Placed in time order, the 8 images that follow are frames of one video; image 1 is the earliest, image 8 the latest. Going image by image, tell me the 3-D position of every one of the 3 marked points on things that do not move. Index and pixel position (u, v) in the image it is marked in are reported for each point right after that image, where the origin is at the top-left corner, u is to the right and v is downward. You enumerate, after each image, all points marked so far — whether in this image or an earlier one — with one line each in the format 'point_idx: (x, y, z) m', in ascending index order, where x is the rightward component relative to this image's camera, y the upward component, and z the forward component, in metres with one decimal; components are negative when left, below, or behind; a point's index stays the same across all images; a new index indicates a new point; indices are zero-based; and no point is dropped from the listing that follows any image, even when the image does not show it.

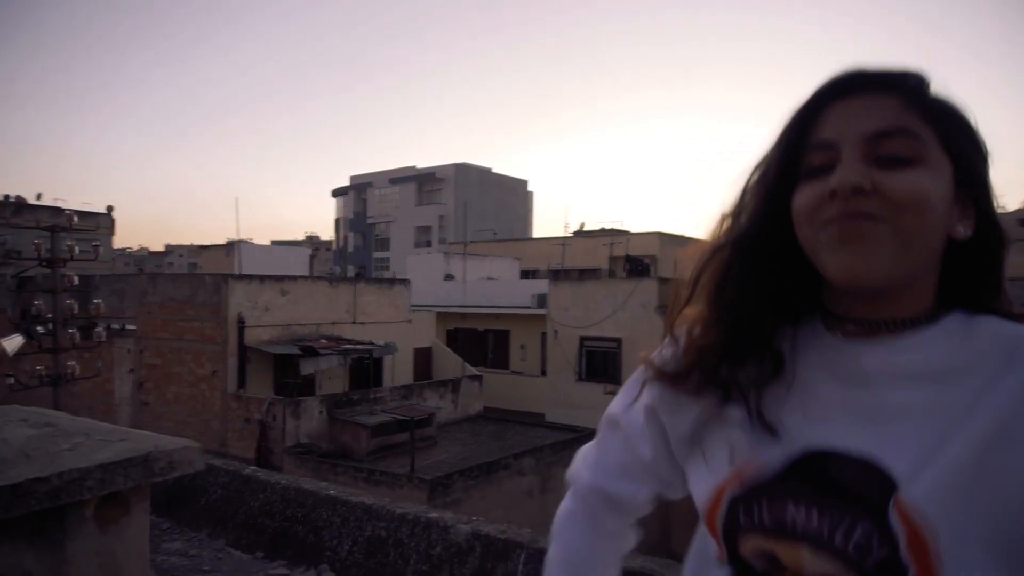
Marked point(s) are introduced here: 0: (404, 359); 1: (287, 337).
0: (-2.7, -1.8, +17.6) m
1: (-4.5, -1.0, +14.4) m
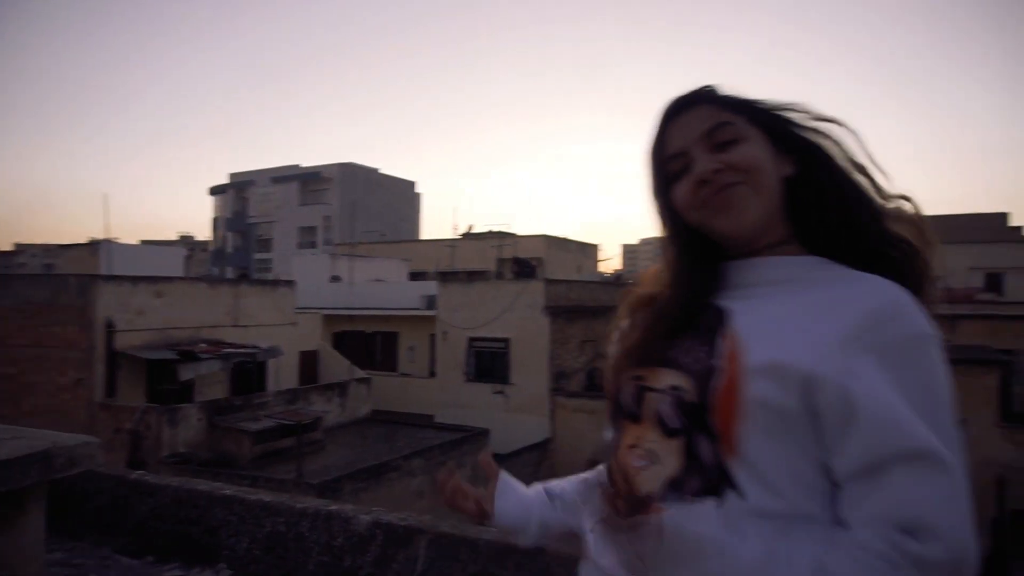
0: (-5.4, -1.8, +17.2) m
1: (-6.7, -1.0, +13.6) m
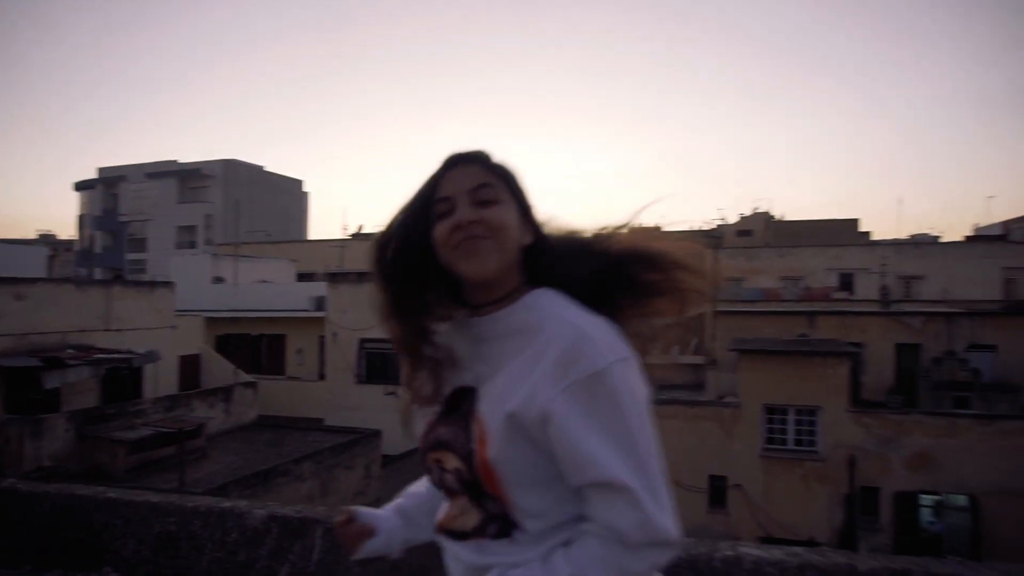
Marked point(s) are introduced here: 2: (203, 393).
0: (-7.9, -1.8, +16.3) m
1: (-8.7, -1.1, +12.7) m
2: (-6.2, -2.1, +14.3) m
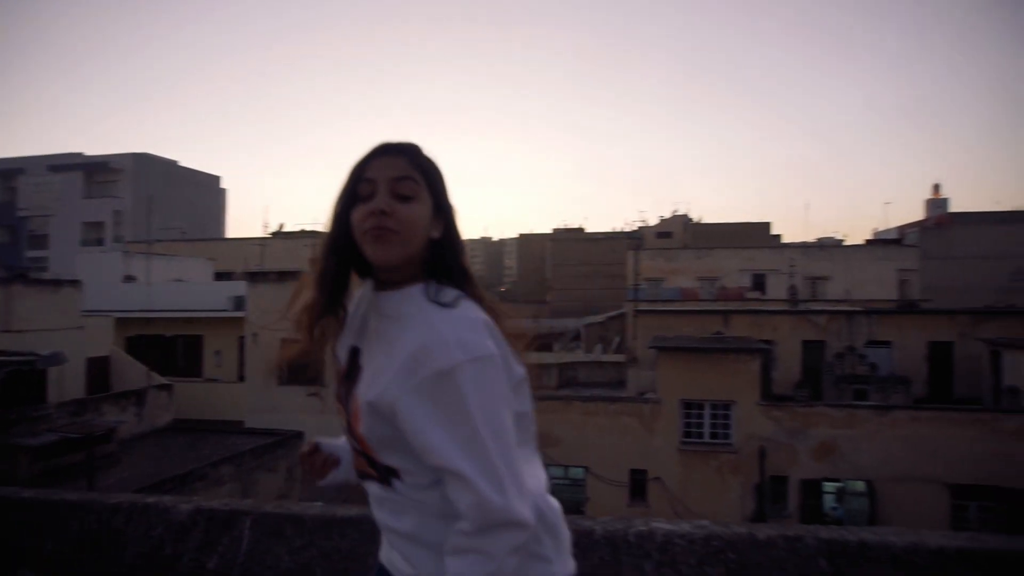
0: (-9.6, -1.8, +15.5) m
1: (-10.0, -1.0, +11.8) m
2: (-7.7, -2.1, +13.7) m
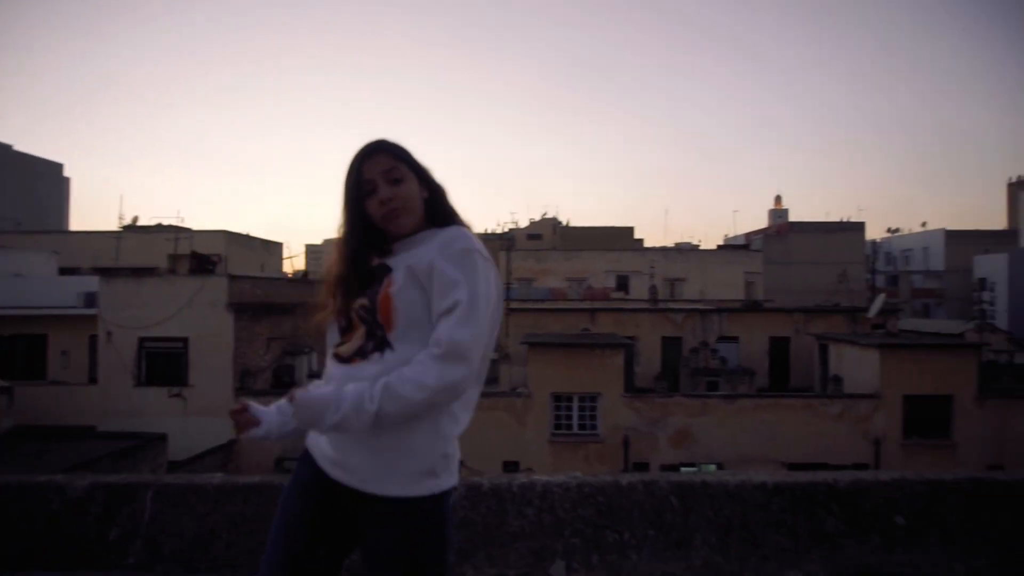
0: (-12.1, -1.7, +13.9) m
1: (-11.9, -0.9, +10.2) m
2: (-10.0, -2.0, +12.4) m
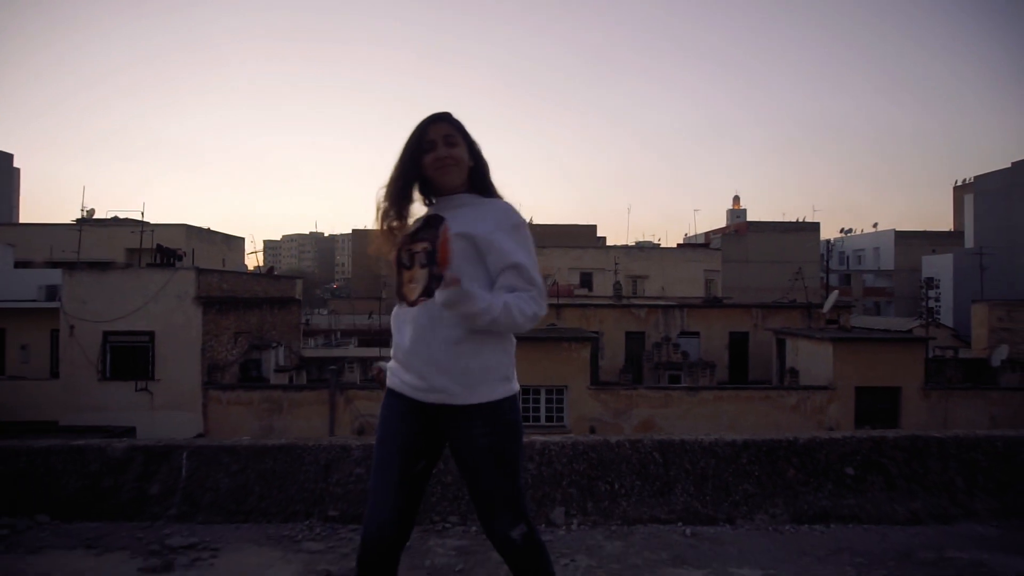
0: (-12.7, -1.5, +13.6) m
1: (-12.2, -0.7, +9.9) m
2: (-10.4, -1.8, +12.3) m
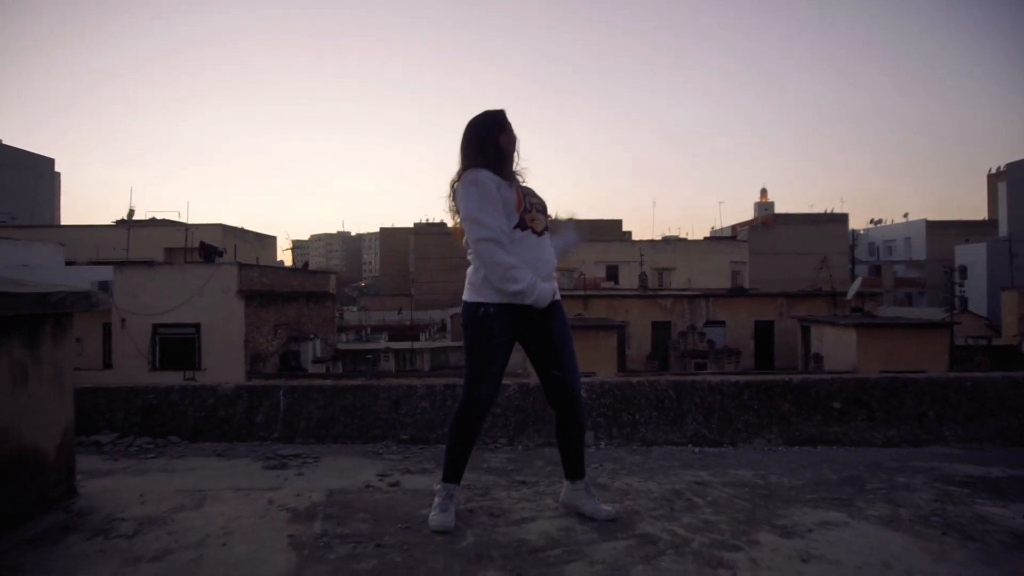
0: (-12.1, -1.4, +14.7) m
1: (-11.8, -0.6, +11.0) m
2: (-9.9, -1.7, +13.3) m
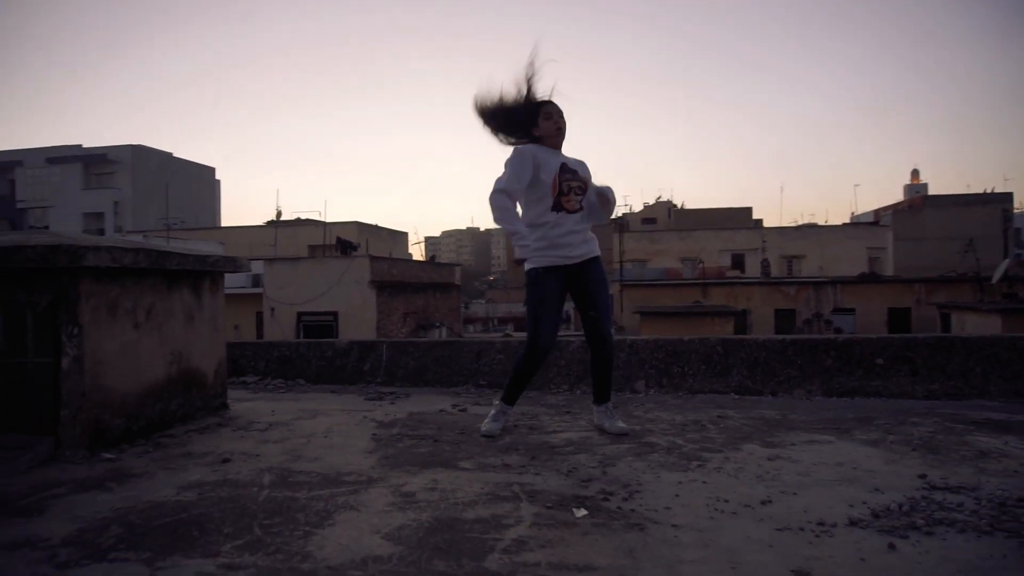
0: (-9.6, -1.2, +17.3) m
1: (-9.9, -0.5, +13.6) m
2: (-7.7, -1.5, +15.5) m
